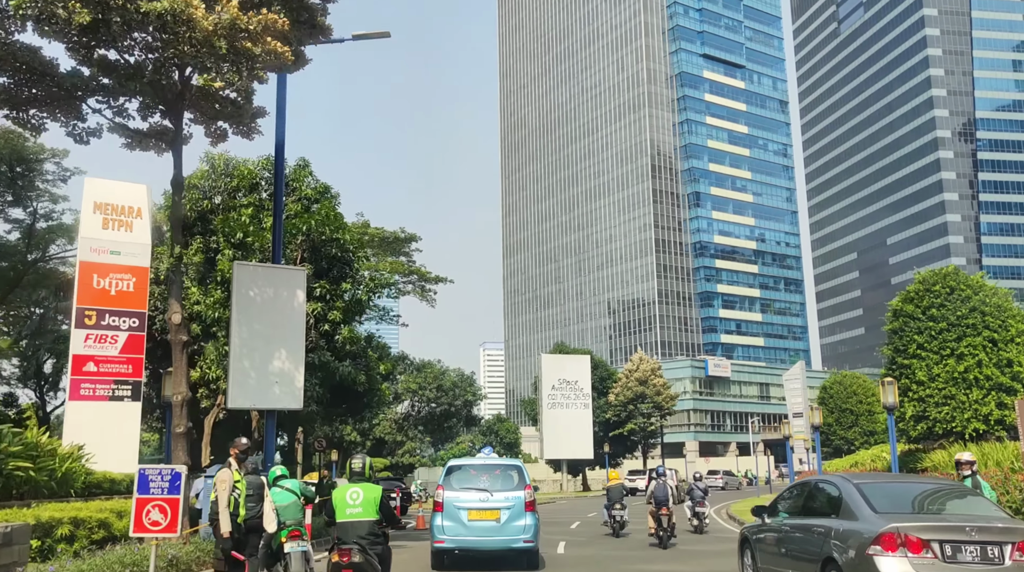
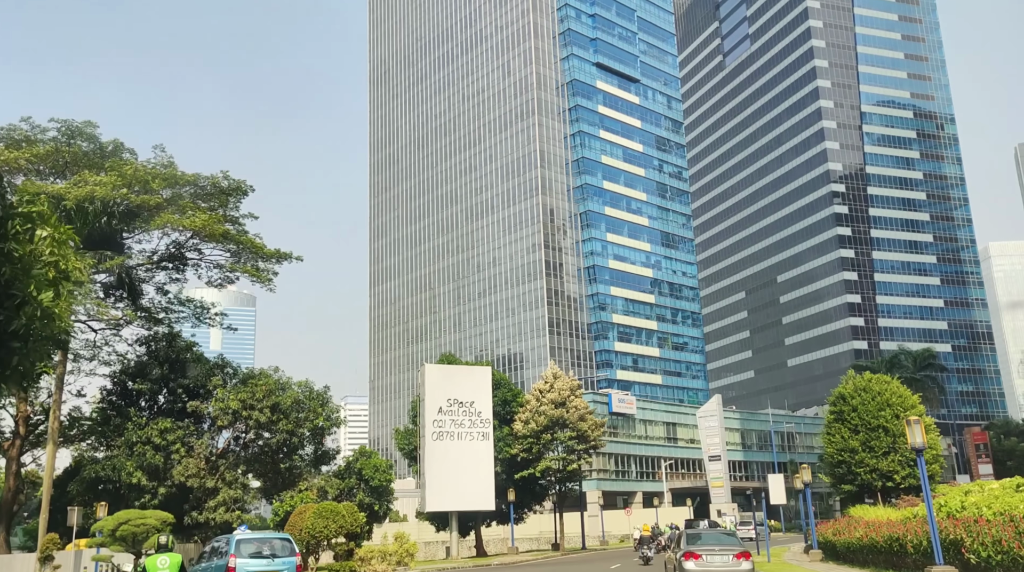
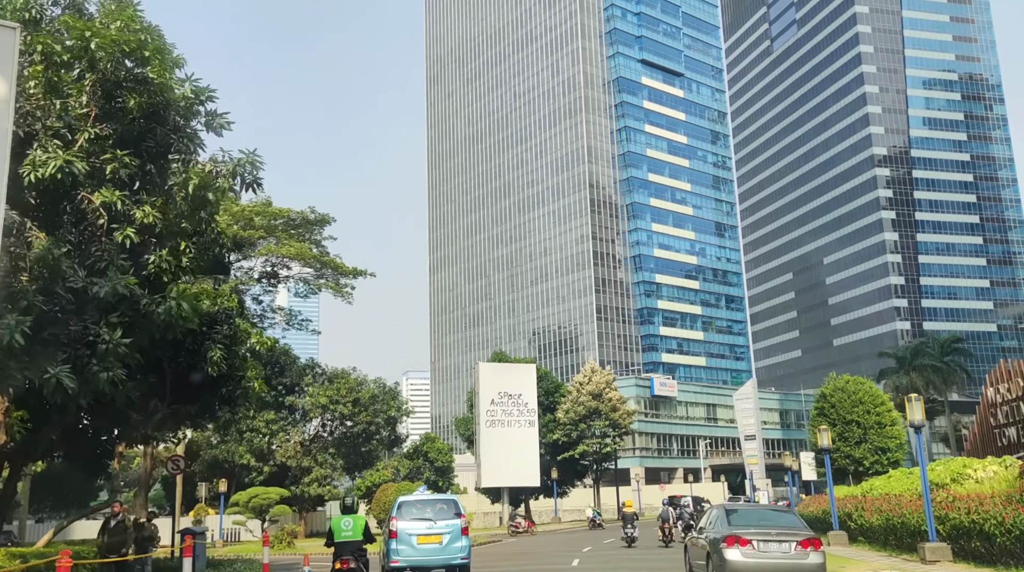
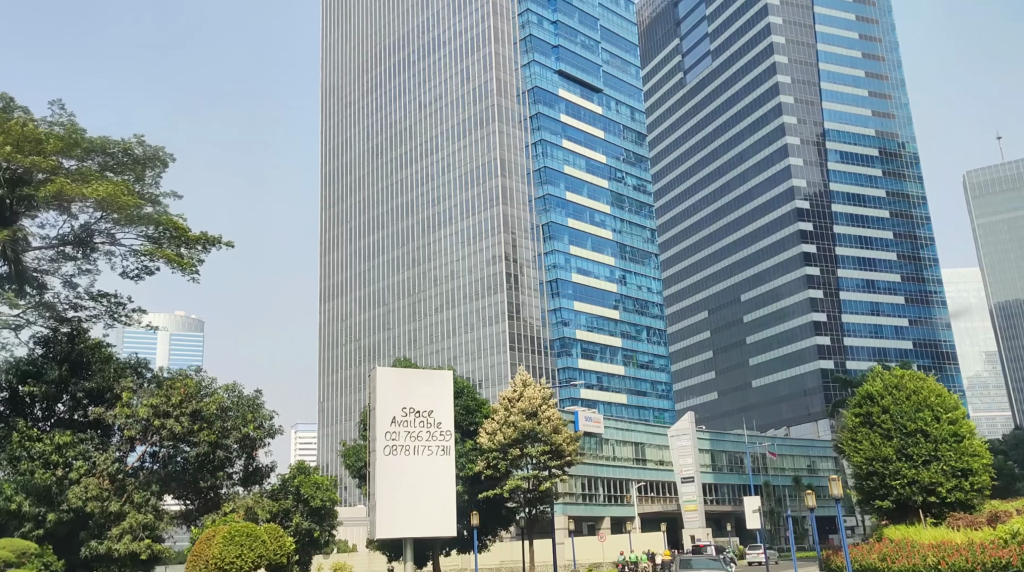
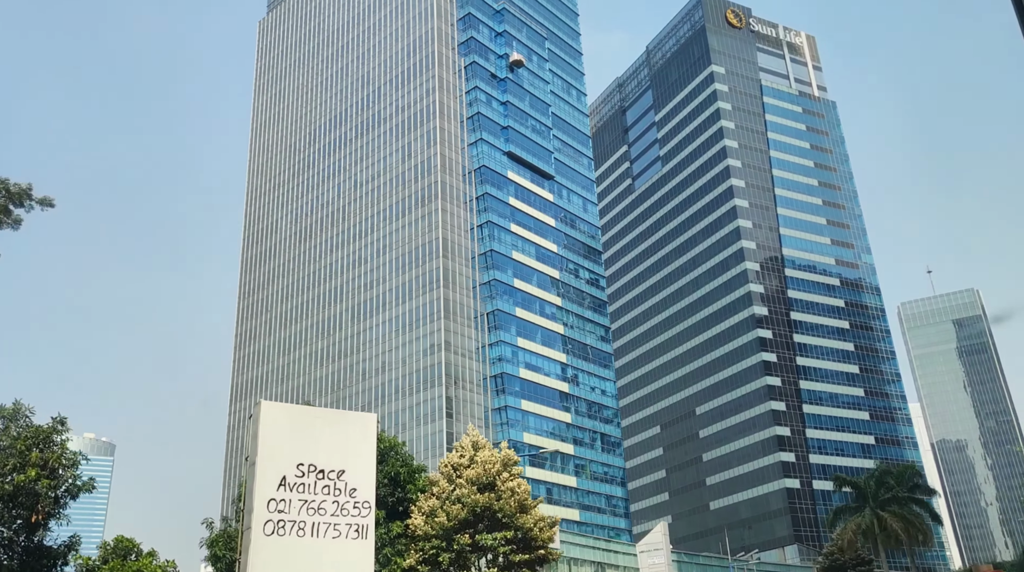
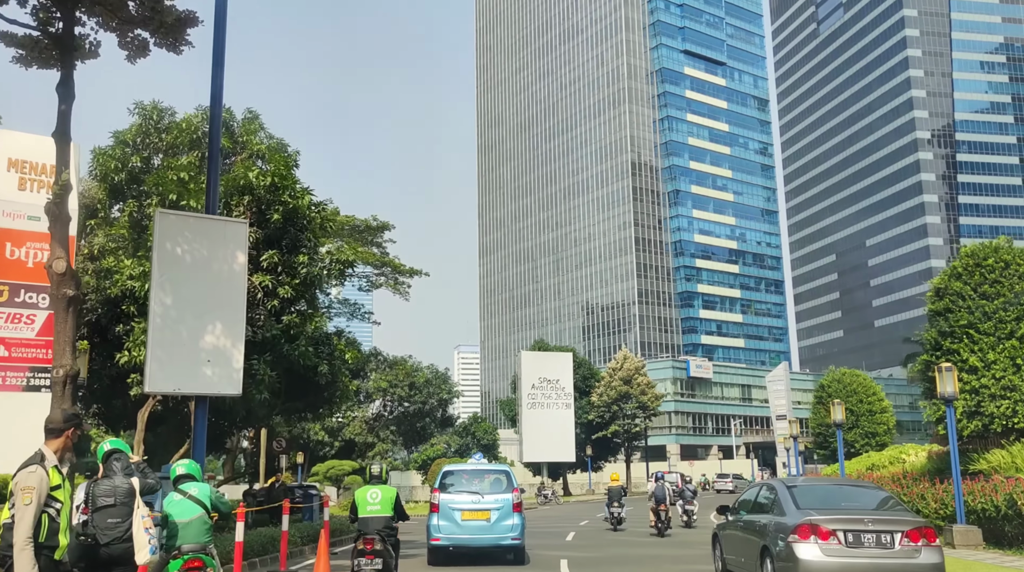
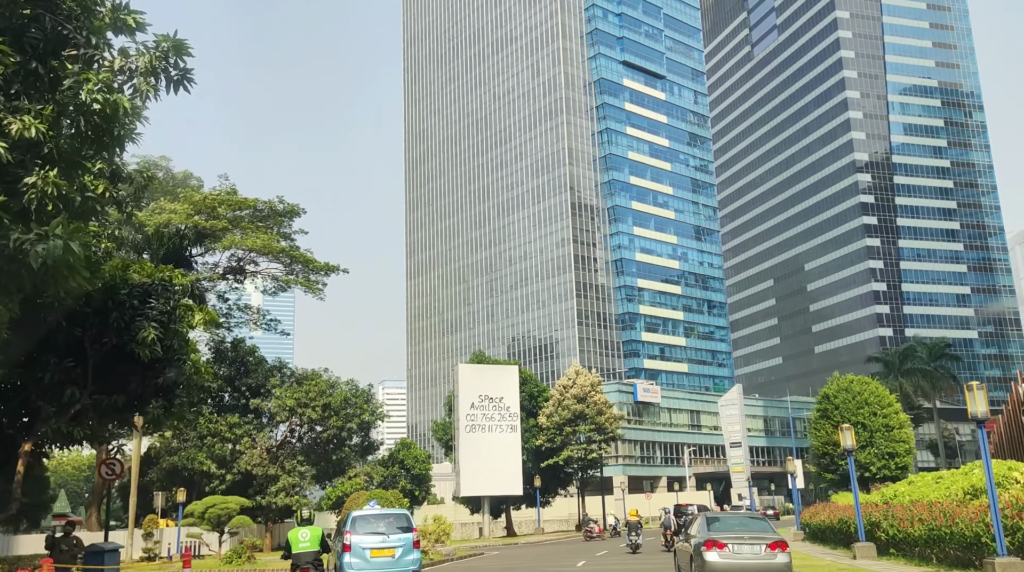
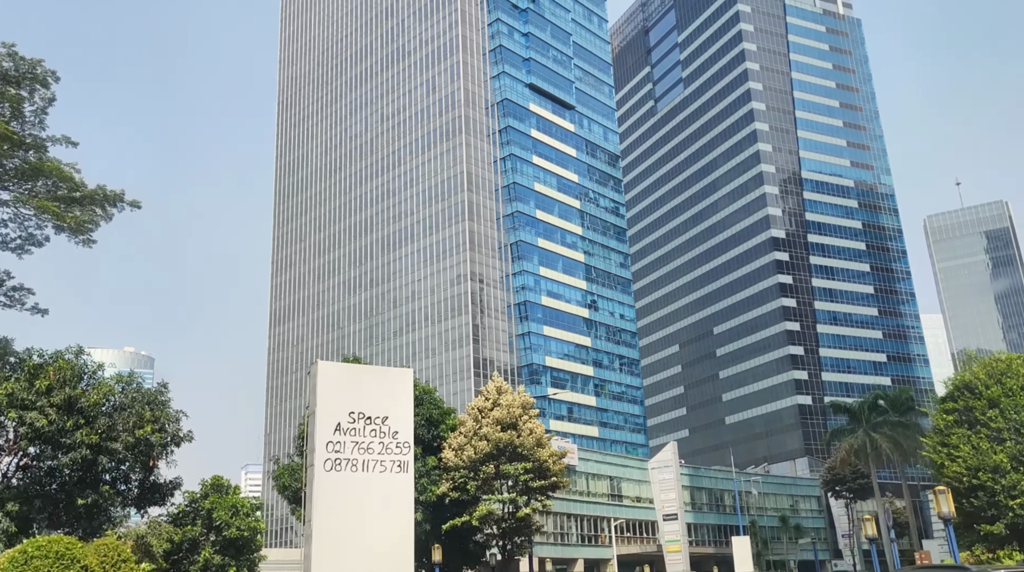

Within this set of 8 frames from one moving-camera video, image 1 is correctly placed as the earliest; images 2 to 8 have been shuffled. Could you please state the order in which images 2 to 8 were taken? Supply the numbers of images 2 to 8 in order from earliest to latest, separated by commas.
6, 3, 7, 2, 4, 8, 5
